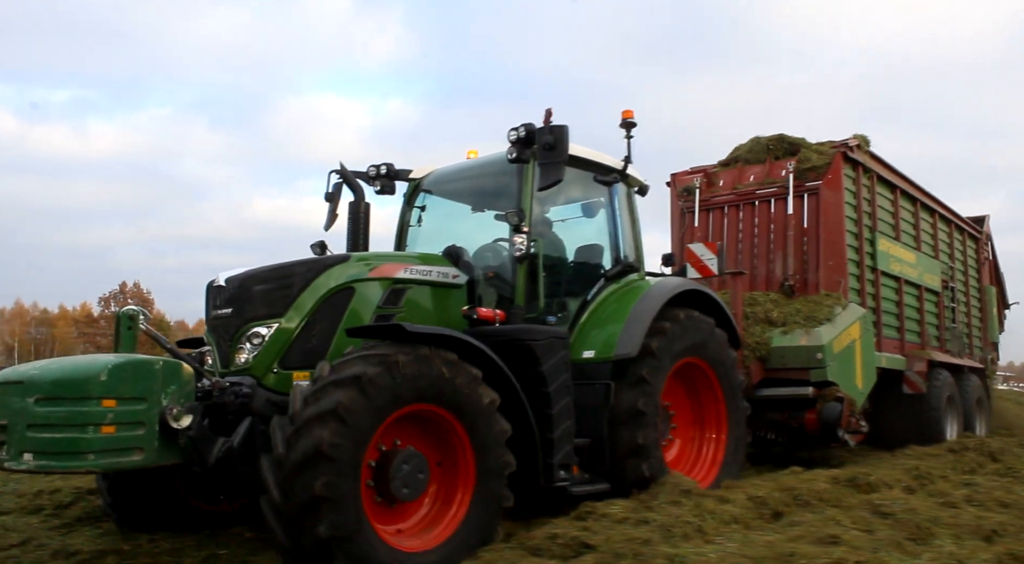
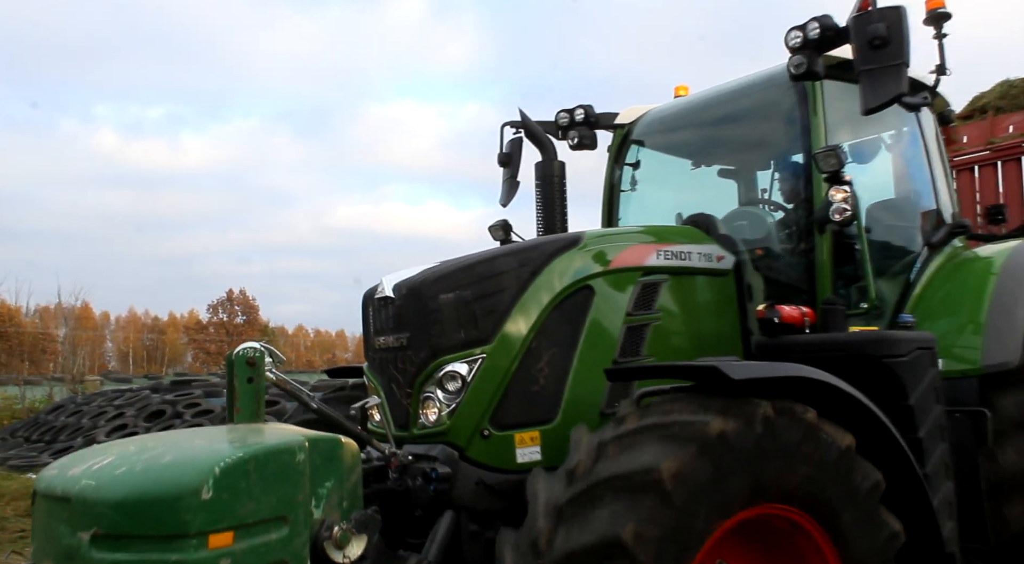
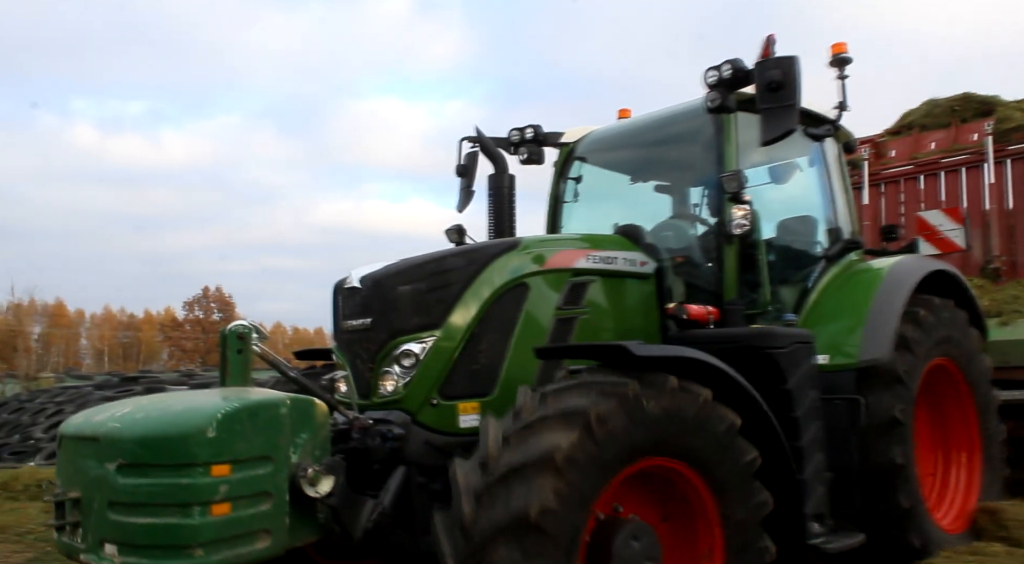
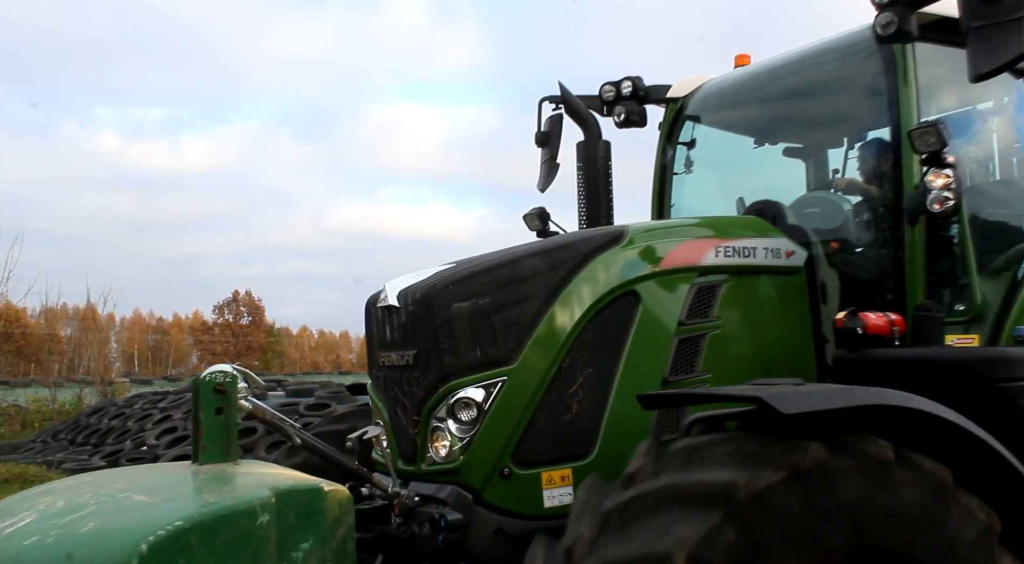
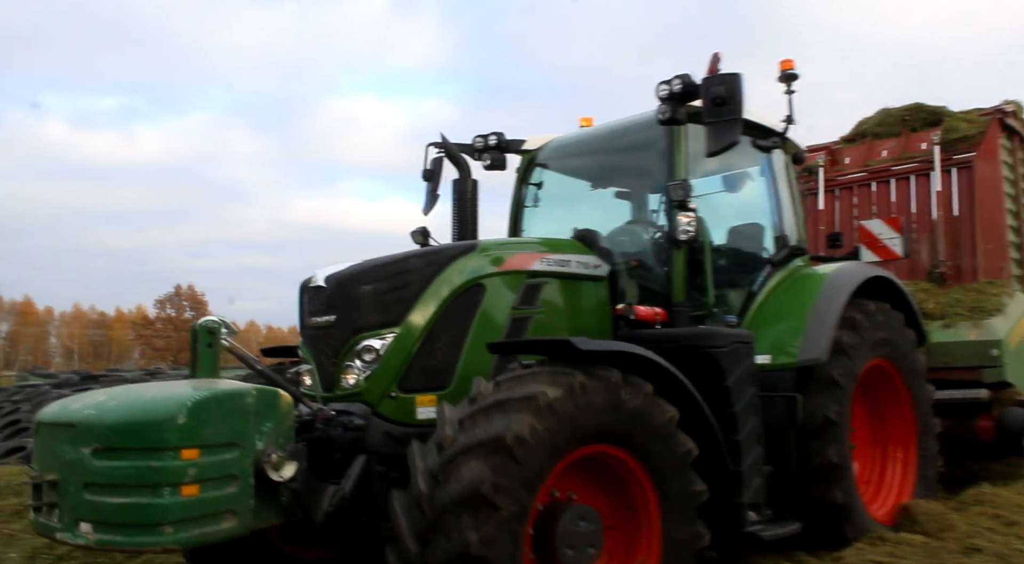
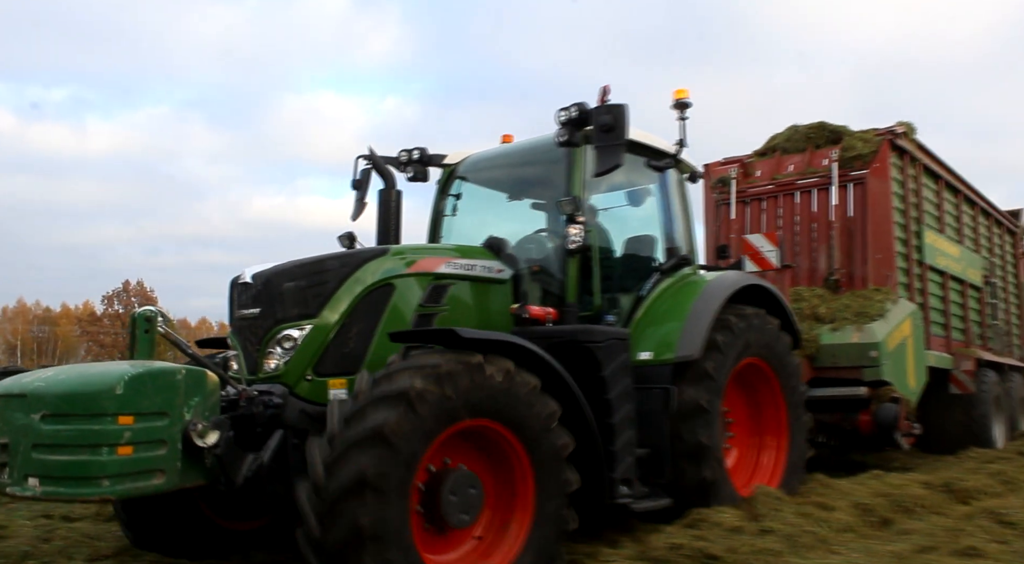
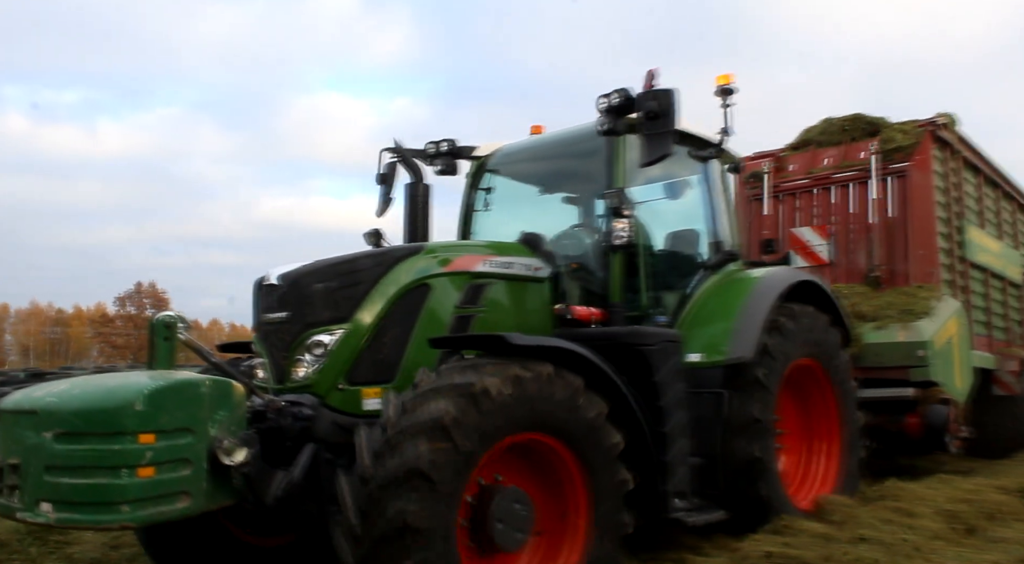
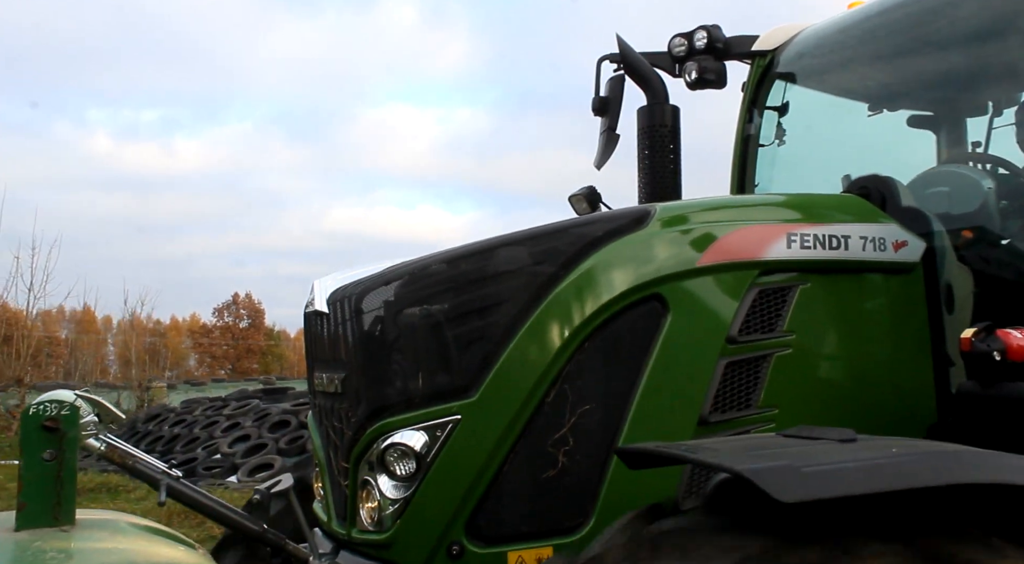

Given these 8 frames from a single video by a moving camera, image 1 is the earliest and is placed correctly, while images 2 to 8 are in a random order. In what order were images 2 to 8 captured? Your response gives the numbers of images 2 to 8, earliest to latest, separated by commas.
6, 7, 5, 3, 2, 4, 8
